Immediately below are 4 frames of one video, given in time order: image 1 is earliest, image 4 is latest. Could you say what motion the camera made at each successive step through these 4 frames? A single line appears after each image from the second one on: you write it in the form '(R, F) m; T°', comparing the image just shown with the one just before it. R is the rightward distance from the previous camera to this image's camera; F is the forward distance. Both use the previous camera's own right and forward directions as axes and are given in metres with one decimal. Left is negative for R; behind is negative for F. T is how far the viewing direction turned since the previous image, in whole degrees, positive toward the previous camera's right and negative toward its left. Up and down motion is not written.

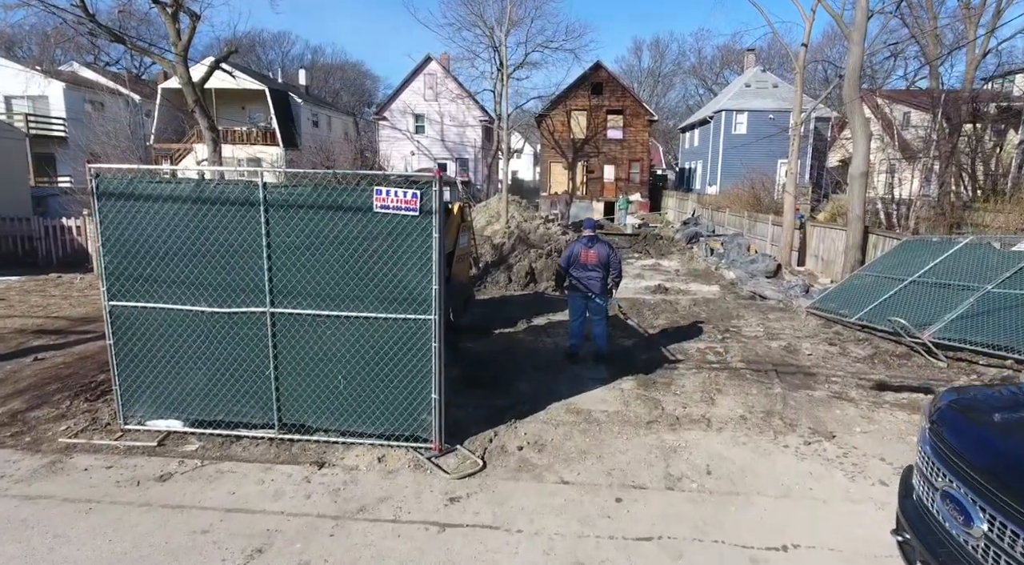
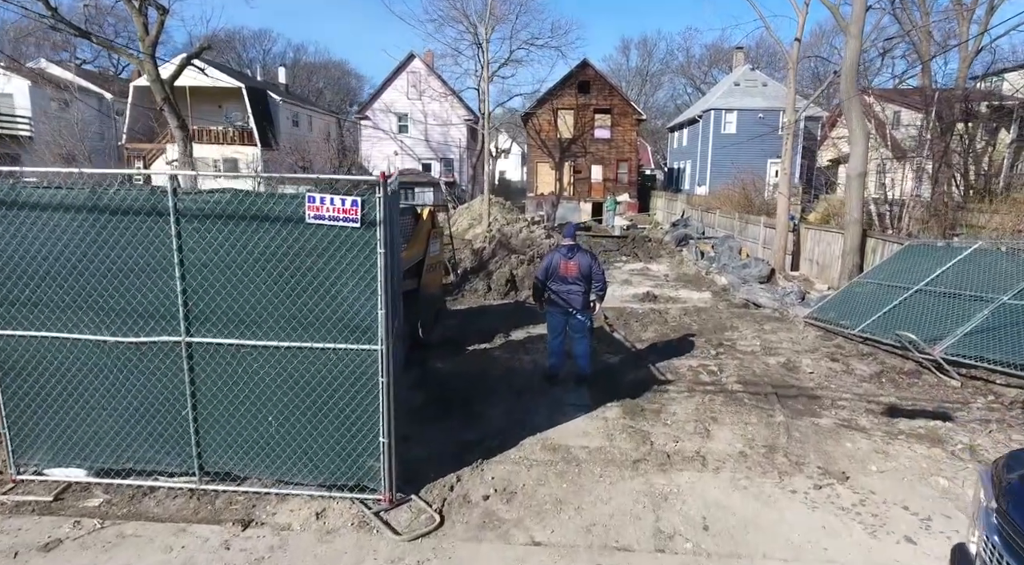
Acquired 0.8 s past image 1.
(+0.2, +0.7) m; +1°
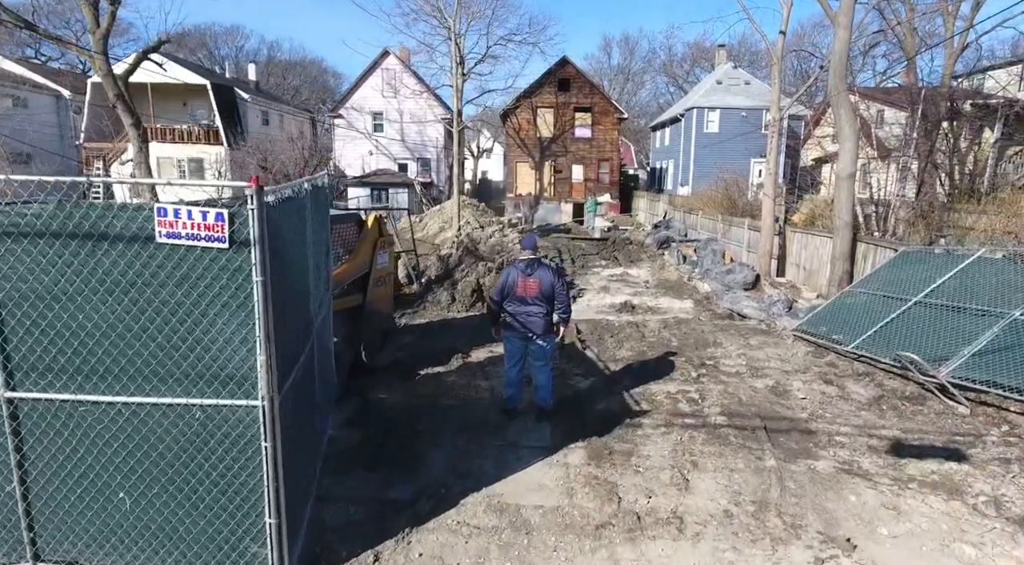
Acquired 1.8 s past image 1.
(+0.3, +0.9) m; +1°
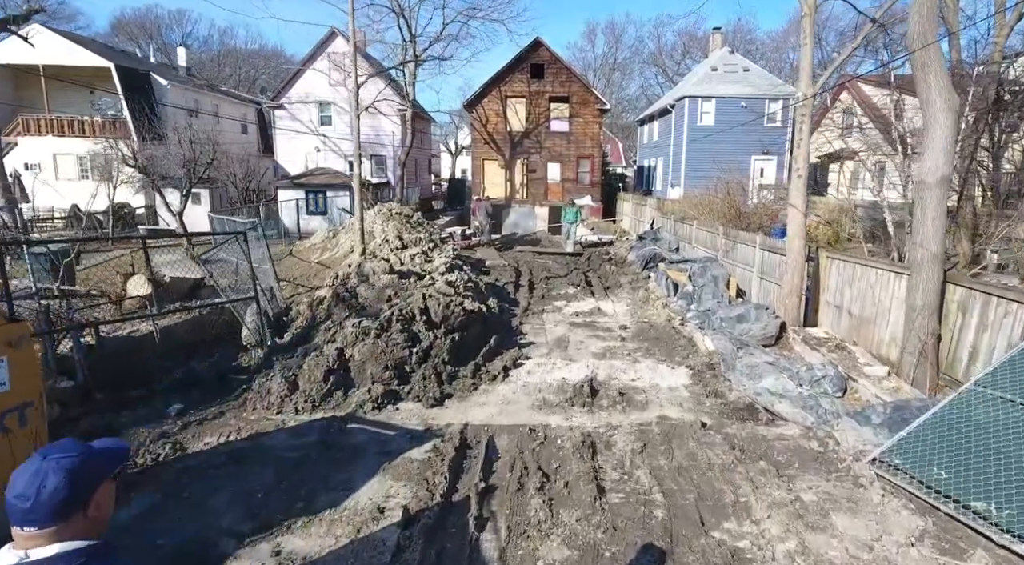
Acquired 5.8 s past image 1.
(+1.1, +4.2) m; +1°
